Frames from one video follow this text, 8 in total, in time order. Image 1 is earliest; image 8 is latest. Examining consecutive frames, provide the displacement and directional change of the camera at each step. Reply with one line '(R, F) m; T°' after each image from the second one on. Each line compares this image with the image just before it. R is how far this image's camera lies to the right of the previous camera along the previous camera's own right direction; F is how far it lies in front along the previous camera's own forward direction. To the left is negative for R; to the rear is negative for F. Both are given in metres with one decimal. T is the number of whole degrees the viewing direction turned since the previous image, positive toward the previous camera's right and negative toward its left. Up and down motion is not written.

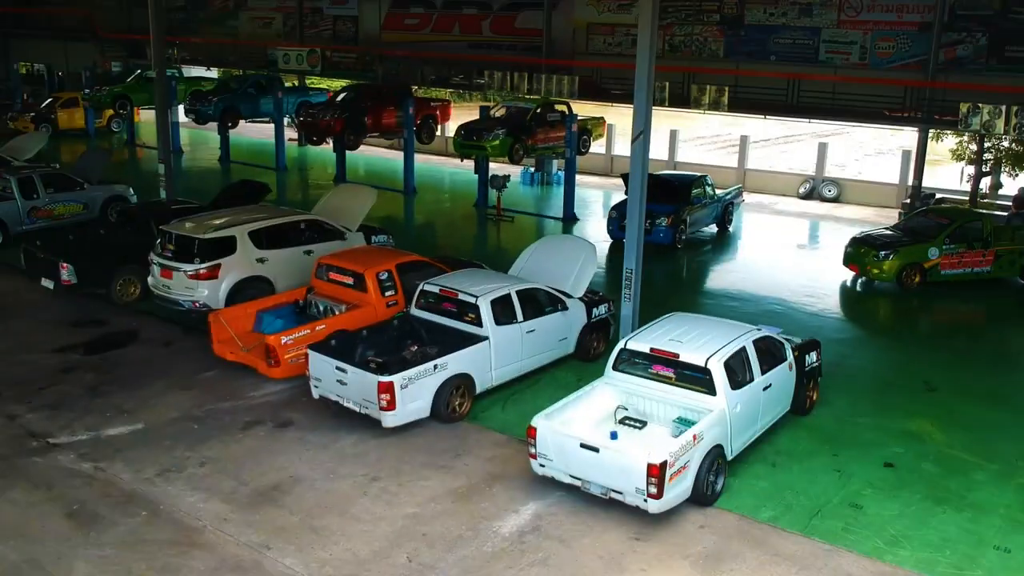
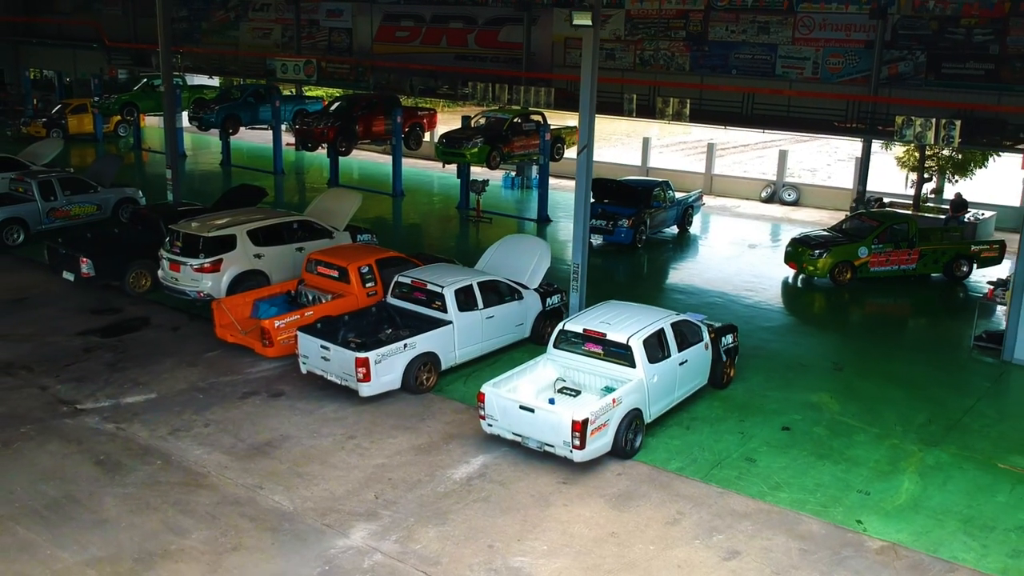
(+0.3, -1.6) m; 0°
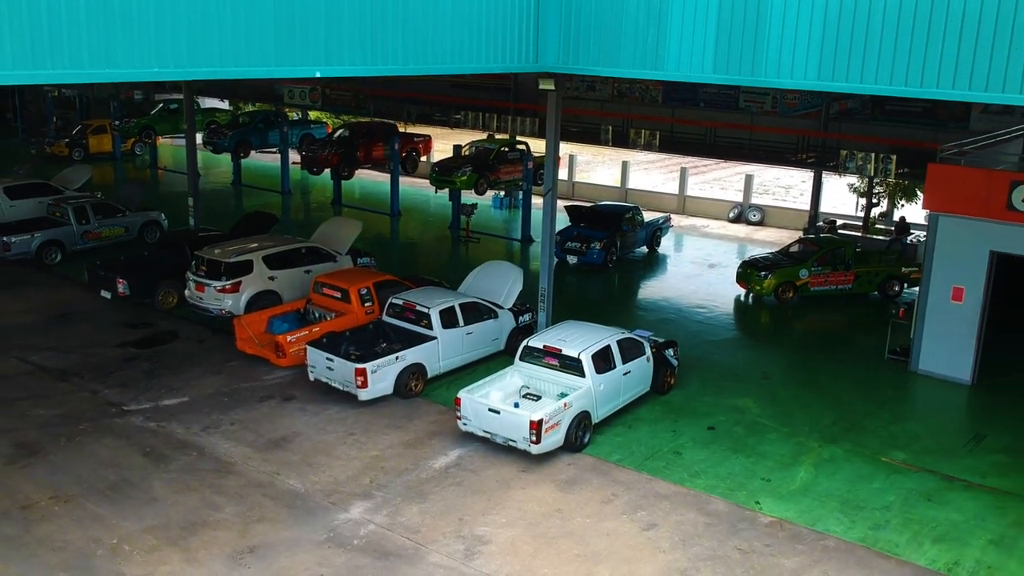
(+0.2, -2.2) m; 0°
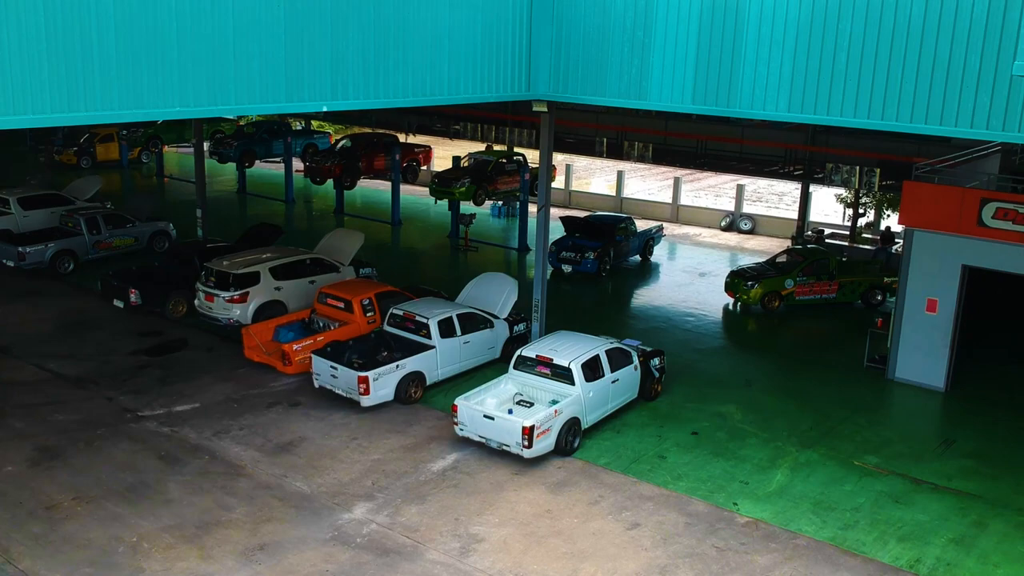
(+0.1, -0.7) m; 0°
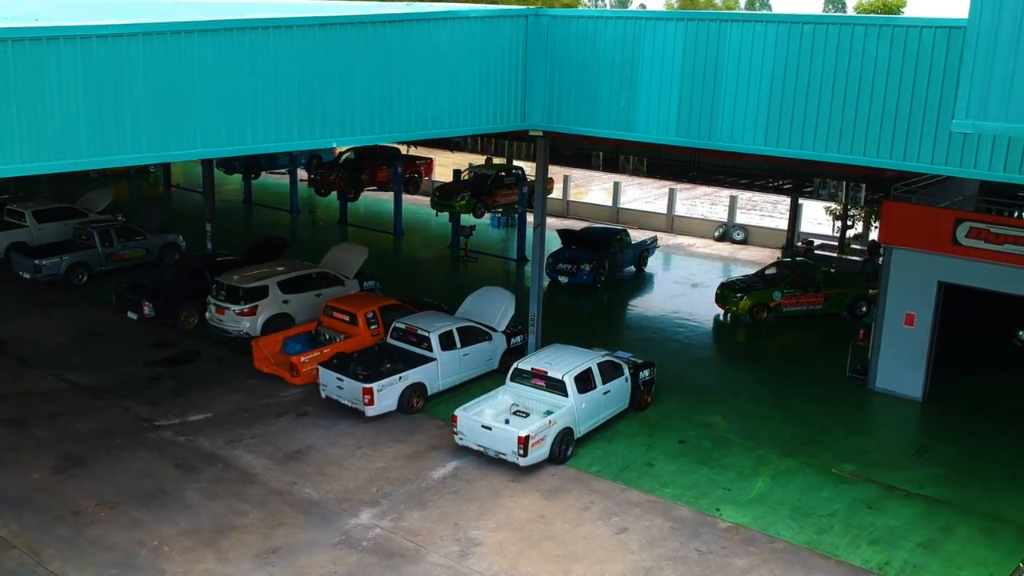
(0.0, -0.7) m; 0°
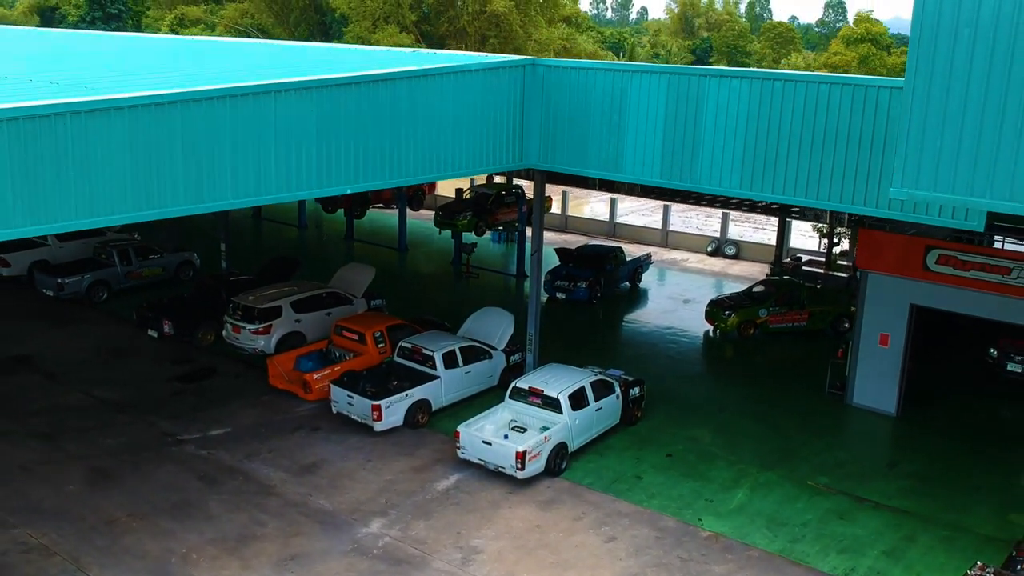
(0.0, -1.0) m; 0°
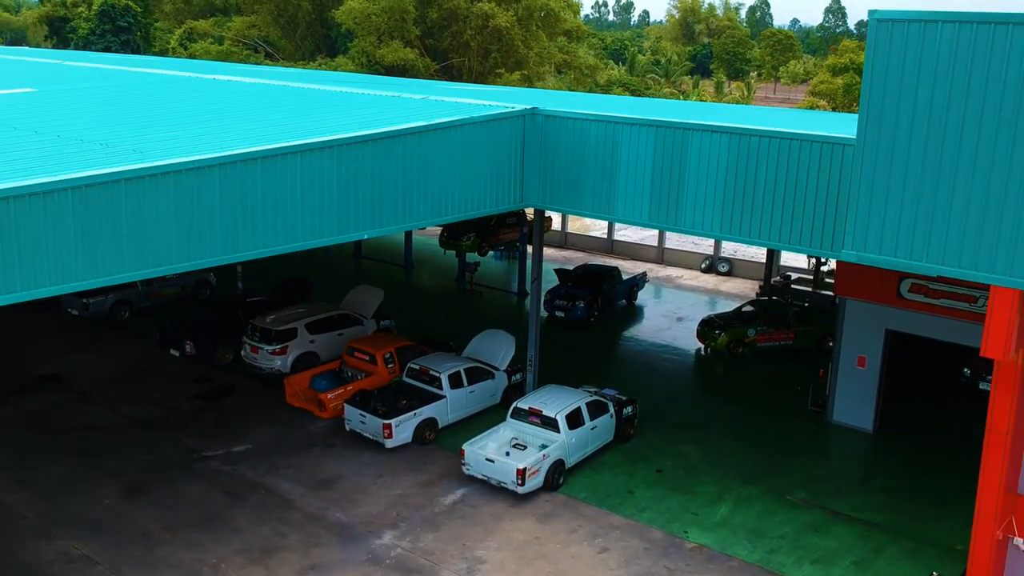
(0.0, -1.2) m; 0°
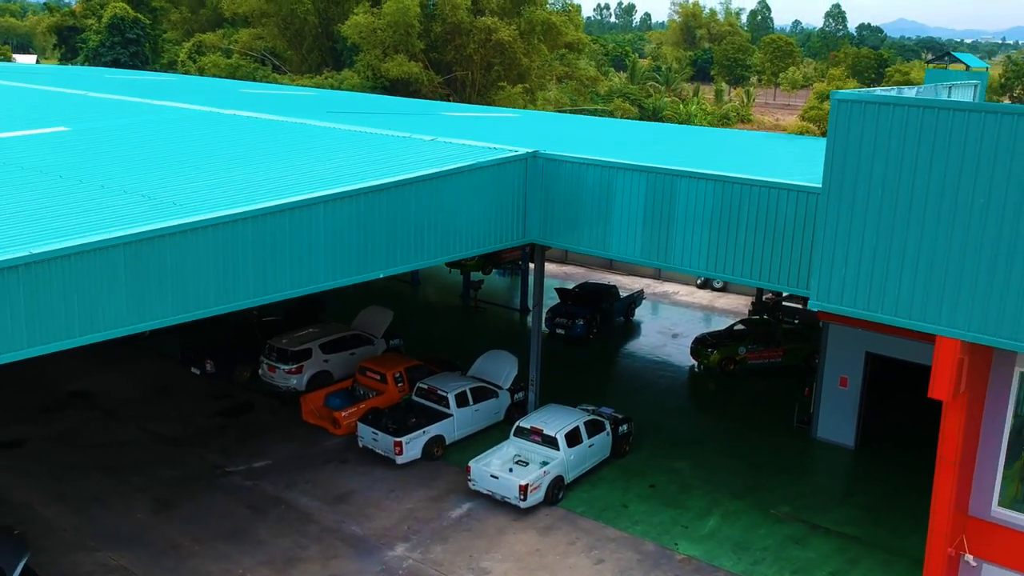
(0.0, -1.1) m; 0°
